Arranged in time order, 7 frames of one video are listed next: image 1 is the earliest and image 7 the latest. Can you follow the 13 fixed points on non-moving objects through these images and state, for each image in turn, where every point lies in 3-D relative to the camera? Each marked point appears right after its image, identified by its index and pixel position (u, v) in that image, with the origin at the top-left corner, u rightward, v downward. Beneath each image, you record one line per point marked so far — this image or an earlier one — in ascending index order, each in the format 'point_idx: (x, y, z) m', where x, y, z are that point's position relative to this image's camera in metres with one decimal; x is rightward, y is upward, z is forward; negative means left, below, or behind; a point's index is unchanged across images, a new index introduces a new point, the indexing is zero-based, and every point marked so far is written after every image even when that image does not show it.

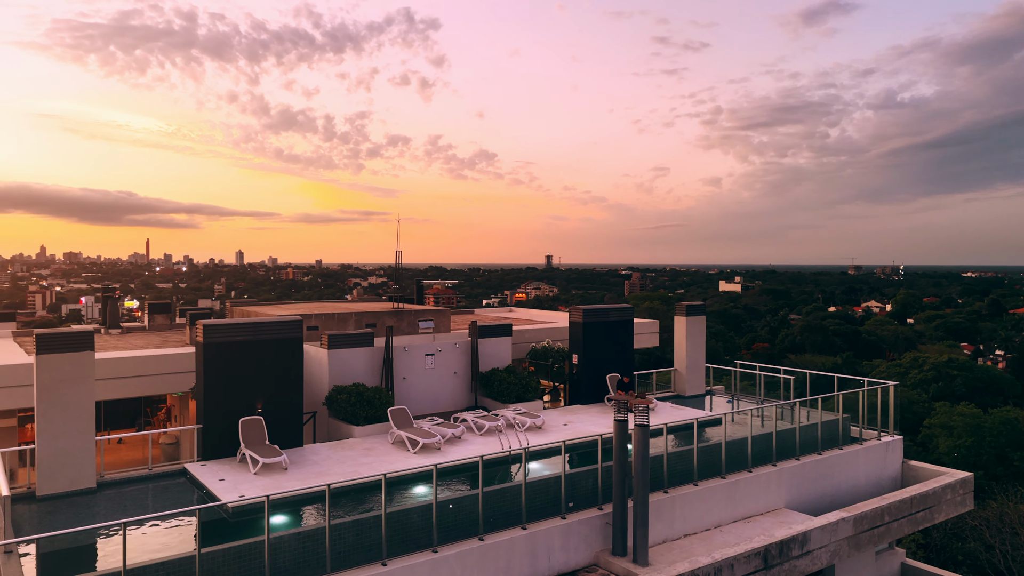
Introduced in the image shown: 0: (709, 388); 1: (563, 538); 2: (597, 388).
0: (+4.2, -2.2, +16.4) m
1: (+0.6, -2.9, +8.7) m
2: (+1.5, -1.8, +13.6) m
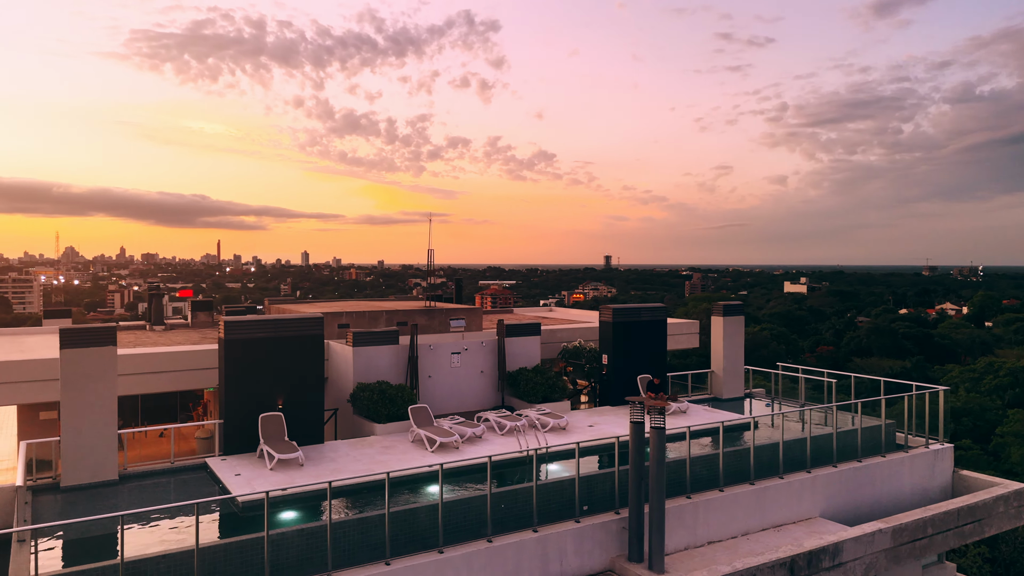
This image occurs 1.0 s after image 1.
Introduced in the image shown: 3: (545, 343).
0: (+5.0, -2.2, +15.8) m
1: (+0.7, -2.9, +8.5) m
2: (+2.0, -1.8, +13.3) m
3: (+0.6, -1.2, +15.3) m
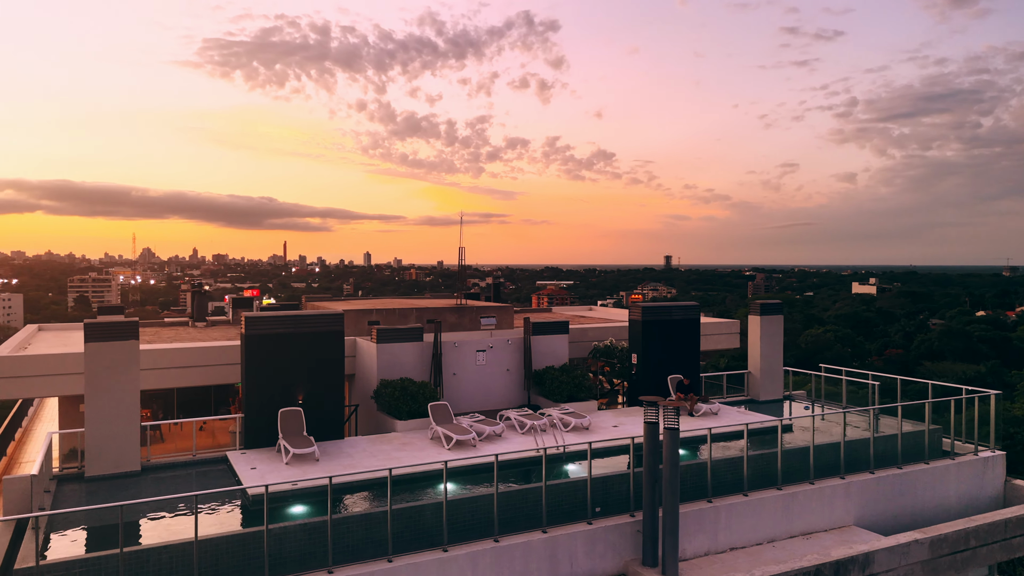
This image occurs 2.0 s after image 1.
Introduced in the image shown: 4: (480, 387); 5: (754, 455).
0: (+5.7, -2.2, +15.3) m
1: (+0.8, -2.9, +8.3) m
2: (+2.5, -1.8, +13.0) m
3: (+1.3, -1.1, +15.1) m
4: (-0.5, -1.6, +12.3) m
5: (+3.1, -2.2, +9.6) m
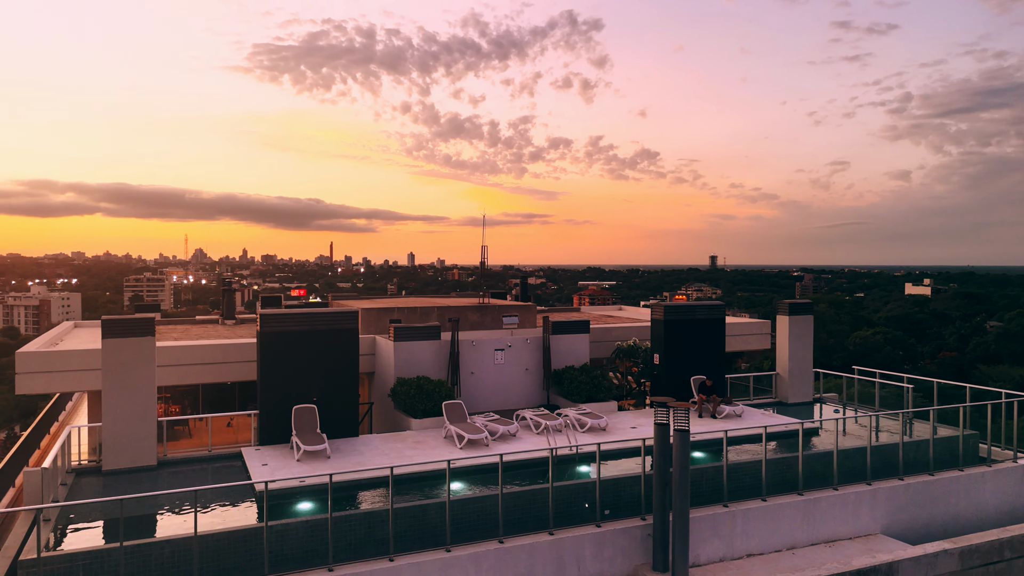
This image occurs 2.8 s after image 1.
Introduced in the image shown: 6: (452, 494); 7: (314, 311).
0: (+6.1, -2.2, +14.8) m
1: (+0.9, -2.8, +8.2) m
2: (+2.9, -1.7, +12.7) m
3: (+1.7, -1.1, +14.9) m
4: (-0.2, -1.6, +12.2) m
5: (+3.3, -2.1, +9.3) m
6: (-0.6, -2.1, +7.6) m
7: (-2.8, -0.3, +10.5) m
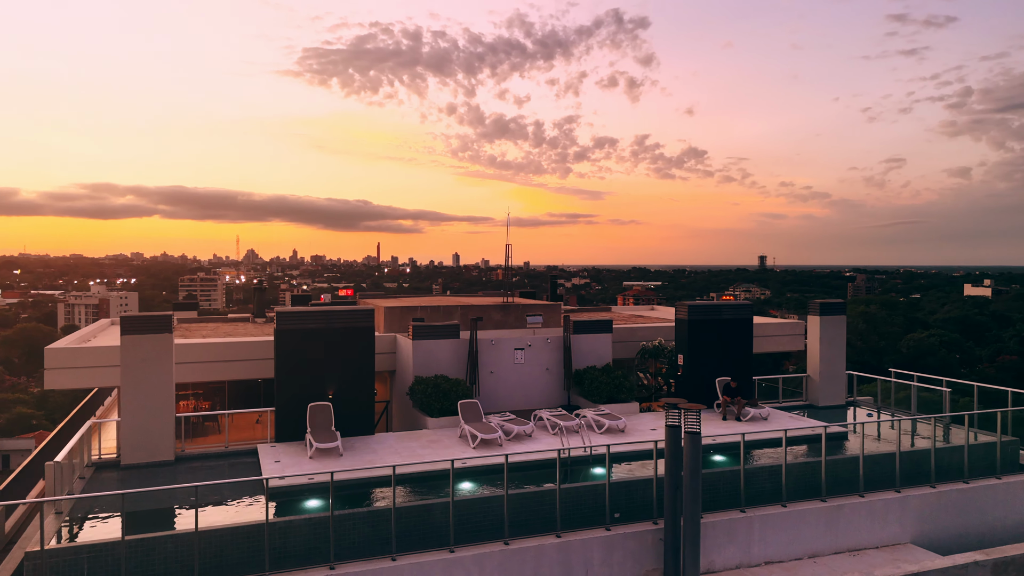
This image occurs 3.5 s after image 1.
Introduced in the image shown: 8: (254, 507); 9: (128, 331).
0: (+6.6, -2.2, +14.3) m
1: (+1.0, -2.8, +8.0) m
2: (+3.2, -1.7, +12.4) m
3: (+2.2, -1.1, +14.7) m
4: (+0.1, -1.6, +12.1) m
5: (+3.4, -2.1, +9.0) m
6: (-0.5, -2.1, +7.5) m
7: (-2.6, -0.3, +10.6) m
8: (-2.3, -2.0, +6.8) m
9: (-4.8, -0.5, +9.2) m
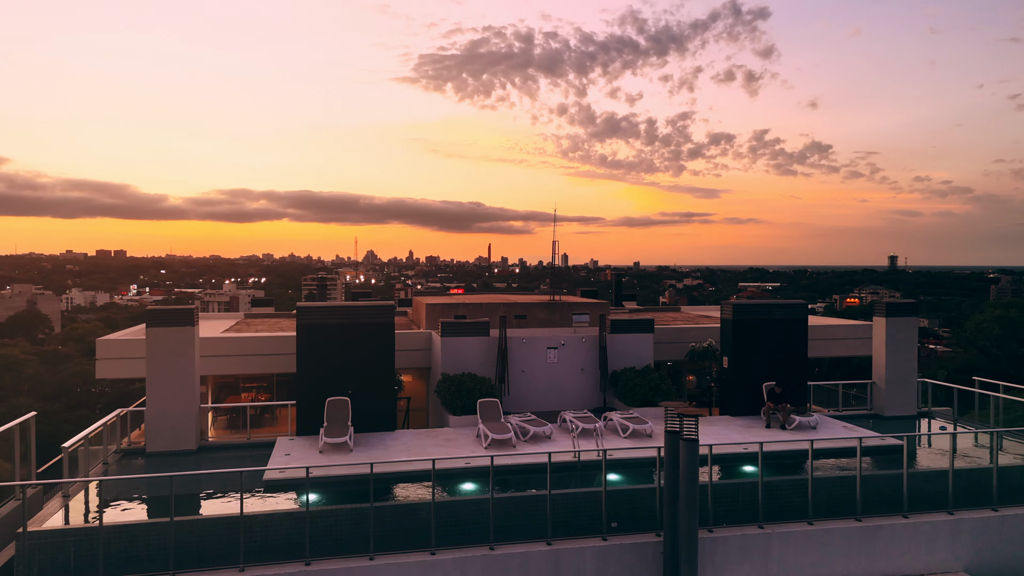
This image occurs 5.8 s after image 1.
0: (+7.4, -2.1, +13.0) m
1: (+0.9, -2.8, +7.5) m
2: (+3.7, -1.7, +11.6) m
3: (+3.1, -1.0, +14.0) m
4: (+0.6, -1.5, +11.8) m
5: (+3.4, -2.1, +8.1) m
6: (-0.7, -2.0, +7.3) m
7: (-2.3, -0.2, +10.6) m
8: (-2.6, -1.9, +6.8) m
9: (-4.6, -0.5, +9.6) m
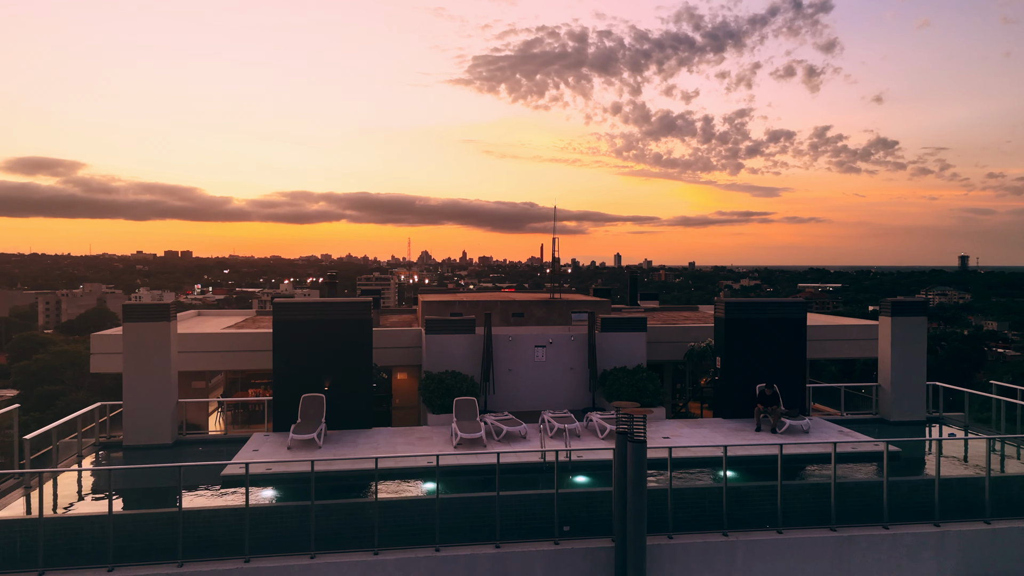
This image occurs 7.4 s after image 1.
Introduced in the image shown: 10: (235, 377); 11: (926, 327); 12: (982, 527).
0: (+7.2, -2.1, +12.2) m
1: (+0.4, -2.7, +7.3) m
2: (+3.5, -1.7, +11.1) m
3: (+3.0, -1.0, +13.5) m
4: (+0.4, -1.5, +11.5) m
5: (+2.9, -2.0, +7.7) m
6: (-1.2, -2.0, +7.2) m
7: (-2.5, -0.2, +10.6) m
8: (-3.1, -1.9, +6.8) m
9: (-5.0, -0.4, +9.8) m
10: (-5.3, -1.7, +14.0) m
11: (+6.6, -0.6, +11.6) m
12: (+5.0, -2.6, +7.9) m
